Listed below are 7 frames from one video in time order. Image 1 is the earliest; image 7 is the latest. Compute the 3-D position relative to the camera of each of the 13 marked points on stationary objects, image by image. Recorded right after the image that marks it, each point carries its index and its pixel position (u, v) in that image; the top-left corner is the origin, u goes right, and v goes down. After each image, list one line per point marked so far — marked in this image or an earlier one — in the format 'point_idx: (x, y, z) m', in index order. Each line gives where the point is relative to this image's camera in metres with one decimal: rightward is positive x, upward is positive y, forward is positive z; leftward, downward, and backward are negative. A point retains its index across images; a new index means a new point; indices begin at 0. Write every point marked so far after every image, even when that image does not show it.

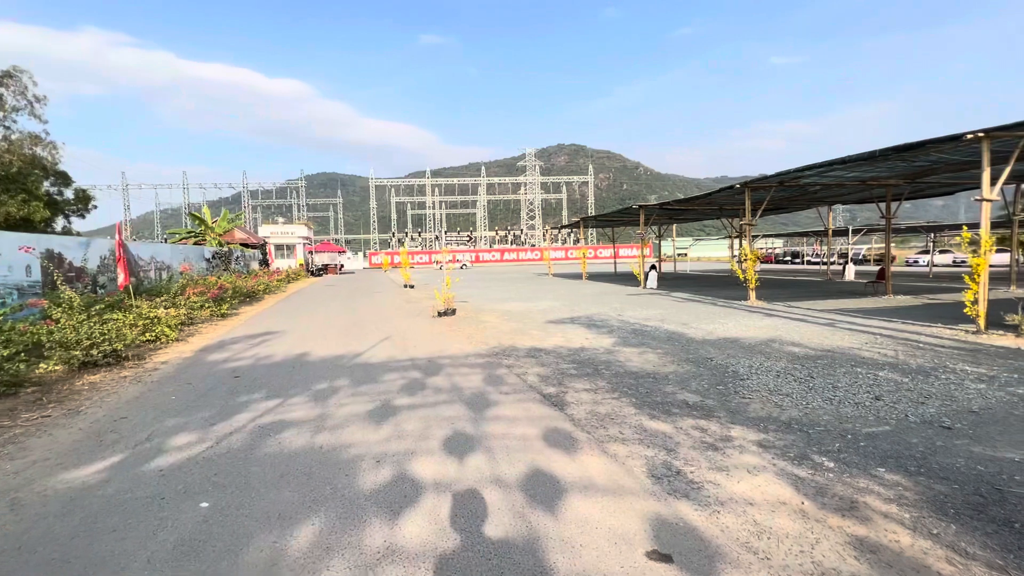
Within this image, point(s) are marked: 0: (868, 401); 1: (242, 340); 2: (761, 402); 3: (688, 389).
0: (+4.0, -1.3, +5.3) m
1: (-5.8, -1.1, +10.1) m
2: (+2.9, -1.3, +5.4) m
3: (+2.3, -1.3, +6.0) m
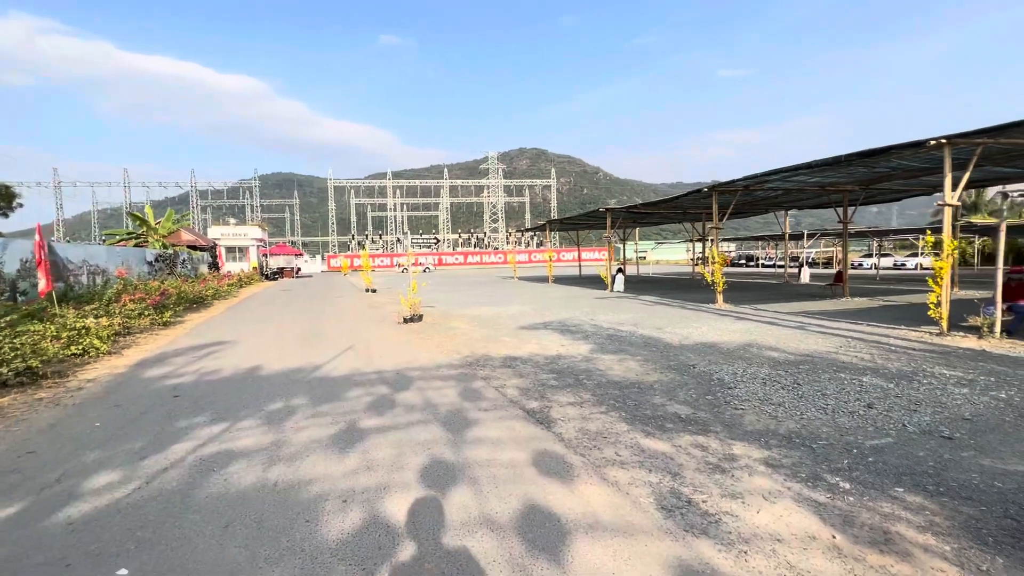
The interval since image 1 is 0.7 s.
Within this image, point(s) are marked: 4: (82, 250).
0: (+3.8, -1.3, +5.1) m
1: (-6.3, -1.3, +9.1) m
2: (+2.7, -1.4, +5.2) m
3: (+2.0, -1.4, +5.7) m
4: (-15.7, +1.4, +17.2) m
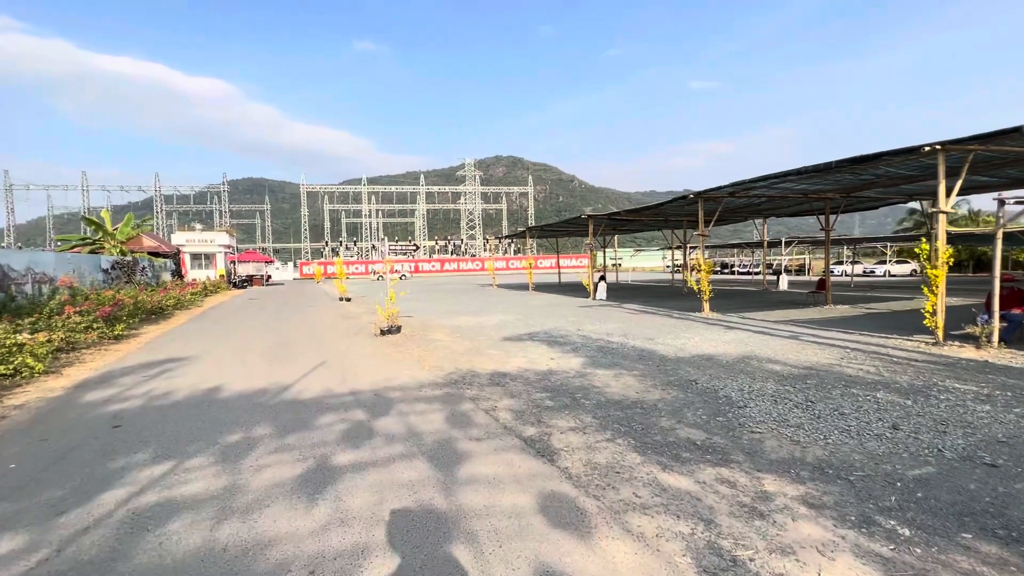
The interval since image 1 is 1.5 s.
0: (+3.7, -1.4, +4.7) m
1: (-6.6, -1.5, +8.2) m
2: (+2.6, -1.5, +4.7) m
3: (+1.9, -1.5, +5.2) m
4: (-16.3, +1.1, +15.8) m
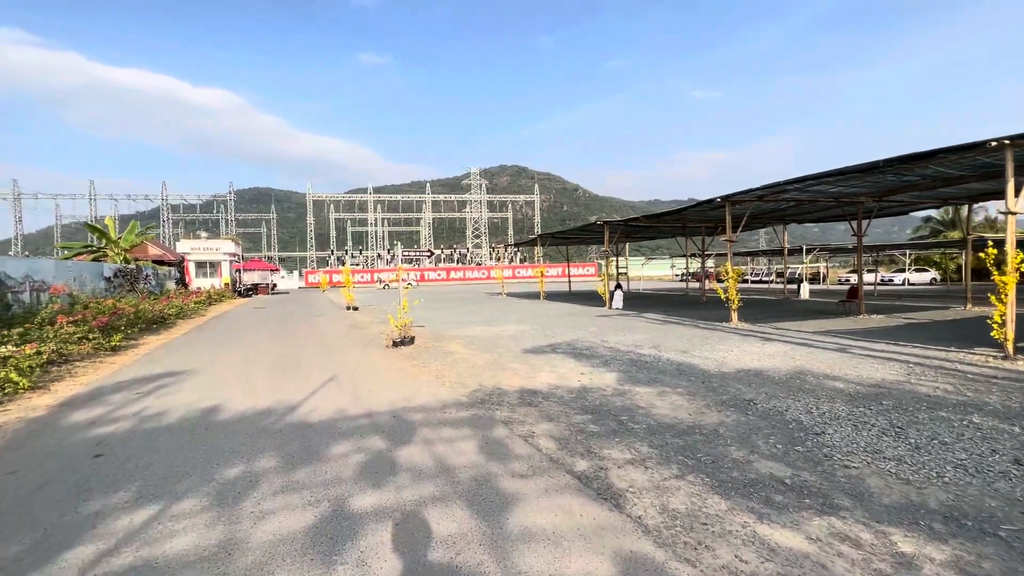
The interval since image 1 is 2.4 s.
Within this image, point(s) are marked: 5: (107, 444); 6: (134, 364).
0: (+4.2, -1.5, +3.9) m
1: (-6.1, -1.6, +7.5) m
2: (+3.0, -1.6, +3.9) m
3: (+2.3, -1.6, +4.4) m
4: (-15.8, +0.8, +15.3) m
5: (-4.3, -1.6, +5.0) m
6: (-7.7, -1.5, +9.6) m
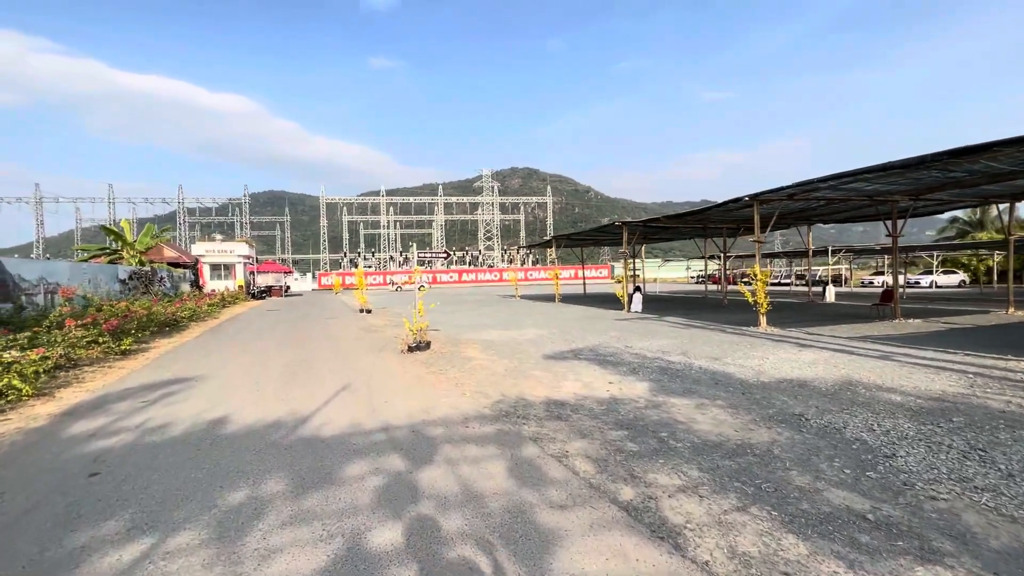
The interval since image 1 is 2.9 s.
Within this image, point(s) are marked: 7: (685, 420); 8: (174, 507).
0: (+4.4, -1.5, +3.3) m
1: (-5.8, -1.6, +7.2) m
2: (+3.3, -1.6, +3.4) m
3: (+2.6, -1.6, +3.9) m
4: (-15.2, +0.7, +15.2) m
5: (-4.0, -1.7, +4.6) m
6: (-7.3, -1.6, +9.3) m
7: (+2.0, -1.6, +5.6) m
8: (-2.5, -1.6, +3.5) m
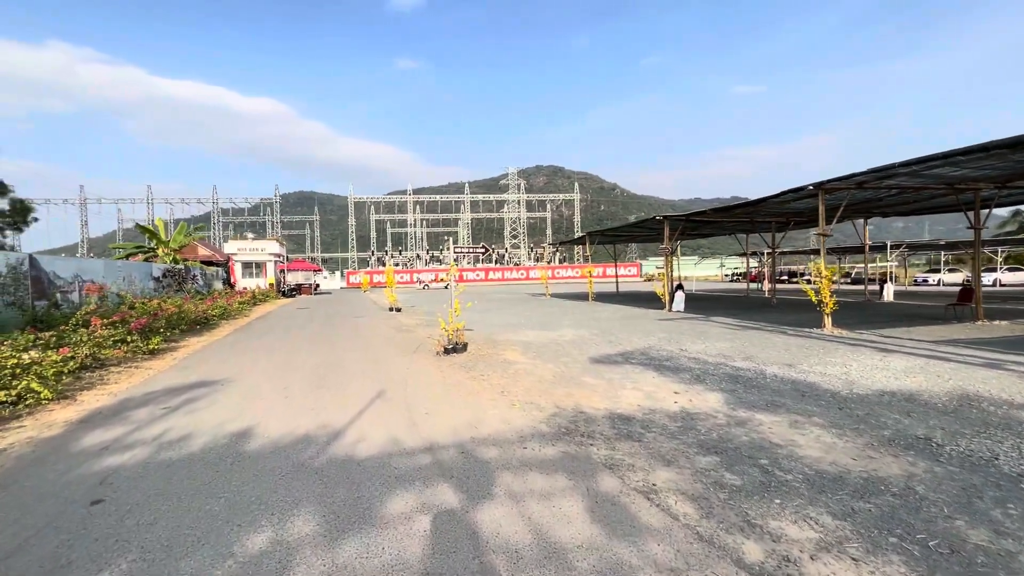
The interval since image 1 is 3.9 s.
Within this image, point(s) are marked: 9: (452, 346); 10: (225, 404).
0: (+4.9, -1.5, +2.3) m
1: (-5.0, -1.6, +6.7) m
2: (+3.8, -1.6, +2.4) m
3: (+3.2, -1.6, +3.0) m
4: (-14.1, +0.8, +15.1) m
5: (-3.4, -1.6, +4.0) m
6: (-6.4, -1.5, +8.8) m
7: (+2.7, -1.5, +4.6) m
8: (-2.0, -1.6, +2.9) m
9: (-1.2, -1.2, +9.5) m
10: (-3.8, -1.5, +6.3) m
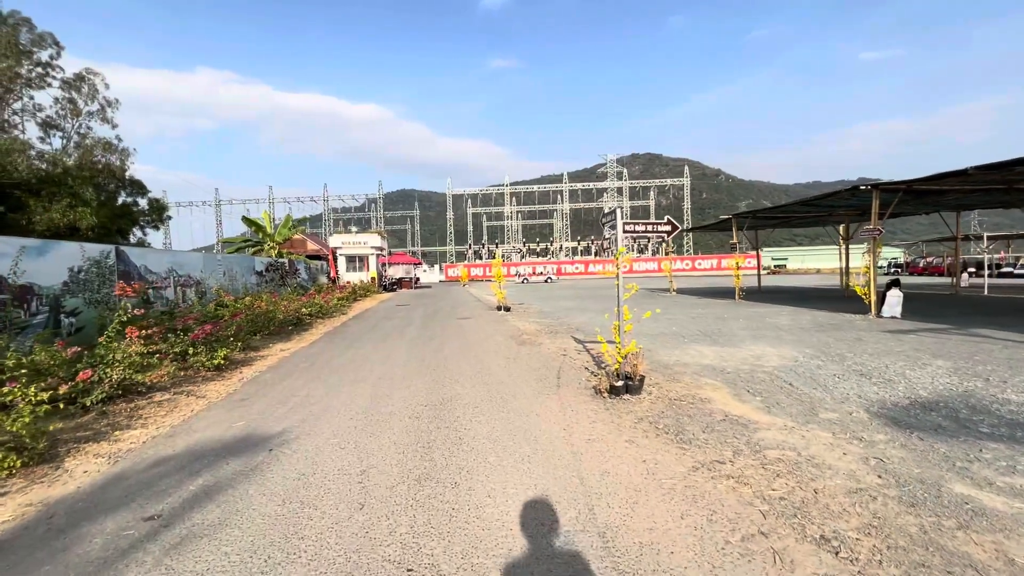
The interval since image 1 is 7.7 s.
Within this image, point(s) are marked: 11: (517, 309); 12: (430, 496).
0: (+6.0, -1.6, -2.4) m
1: (-2.9, -1.6, +3.8) m
2: (+5.0, -1.7, -2.0) m
3: (+4.4, -1.7, -1.4) m
4: (-10.2, +0.9, +13.9) m
5: (-1.8, -1.7, +1.0) m
6: (-3.9, -1.5, +6.2) m
7: (+4.3, -1.6, +0.4) m
8: (-0.7, -1.7, -0.5) m
9: (+1.4, -1.2, +5.9) m
10: (-1.8, -1.6, +3.2) m
11: (+0.2, -0.8, +18.0) m
12: (-0.6, -1.5, +3.4) m
